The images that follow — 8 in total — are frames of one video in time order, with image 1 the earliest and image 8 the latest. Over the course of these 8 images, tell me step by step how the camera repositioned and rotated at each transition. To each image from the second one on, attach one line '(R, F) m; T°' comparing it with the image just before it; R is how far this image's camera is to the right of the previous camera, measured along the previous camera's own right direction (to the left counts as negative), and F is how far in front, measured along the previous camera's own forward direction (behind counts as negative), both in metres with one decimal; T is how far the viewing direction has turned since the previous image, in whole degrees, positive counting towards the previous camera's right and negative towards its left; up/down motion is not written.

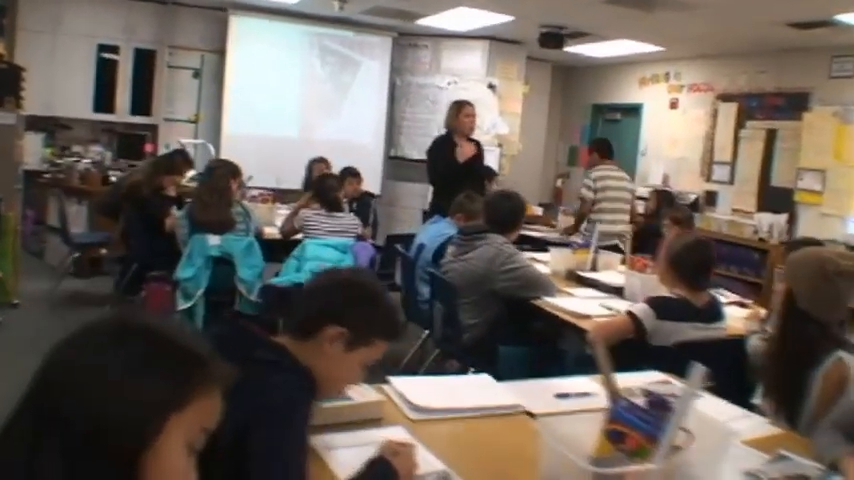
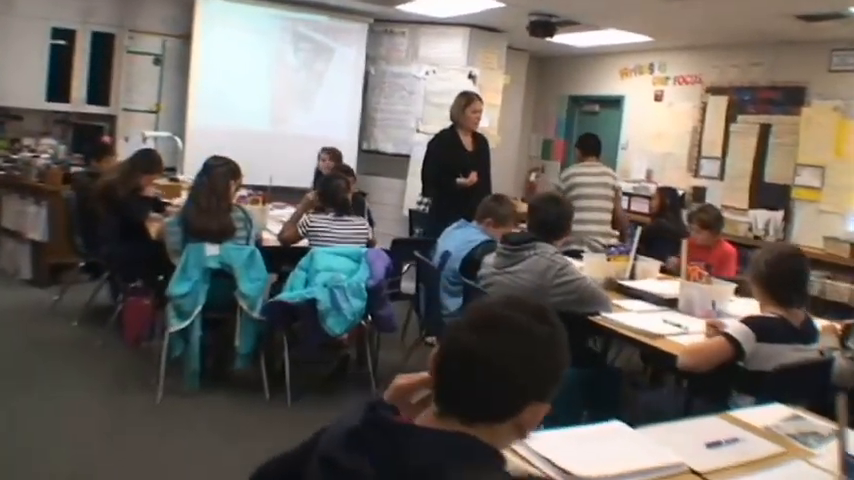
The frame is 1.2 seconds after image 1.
(-0.3, +0.5) m; +4°
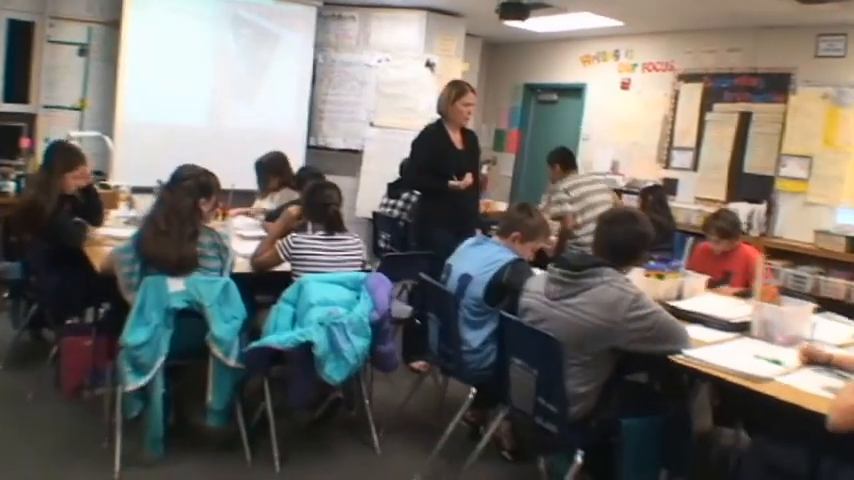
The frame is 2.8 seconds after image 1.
(-0.3, +0.7) m; +5°
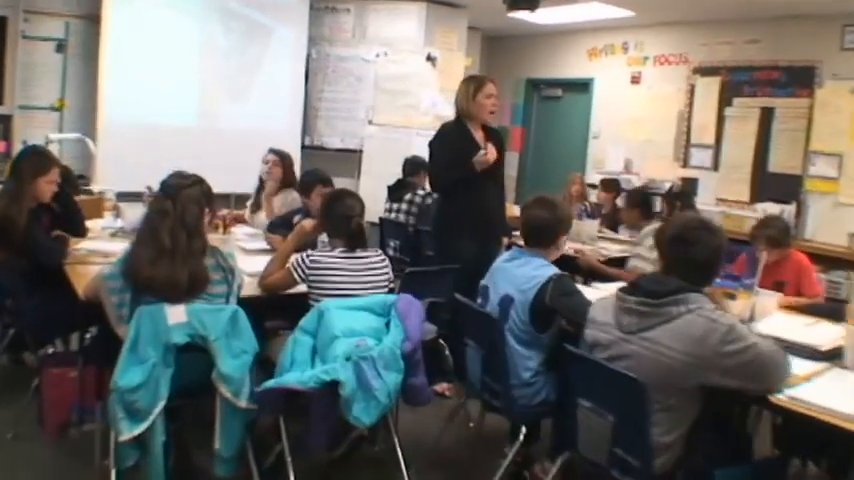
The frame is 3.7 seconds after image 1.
(-0.2, +0.4) m; +1°
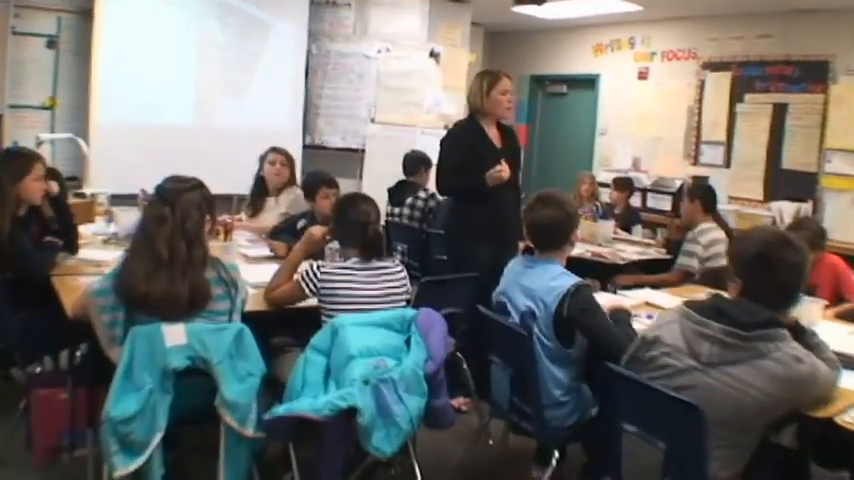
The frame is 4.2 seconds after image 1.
(-0.1, +0.2) m; 0°
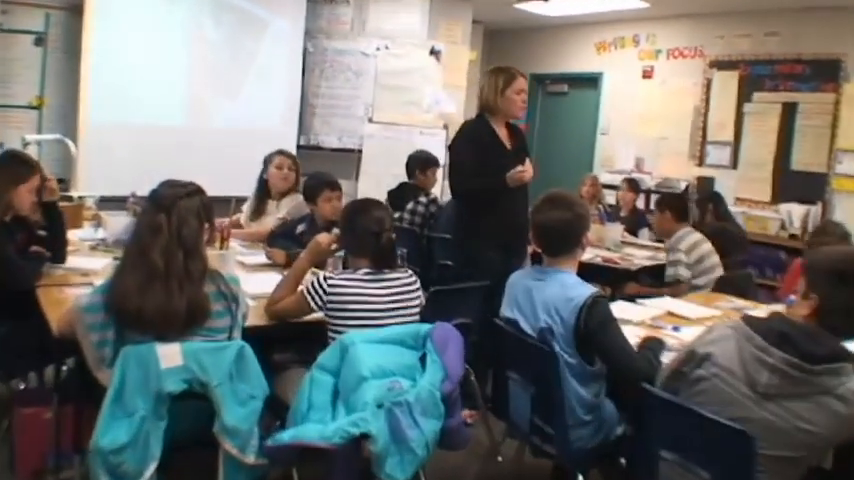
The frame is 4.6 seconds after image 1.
(-0.1, +0.2) m; +1°
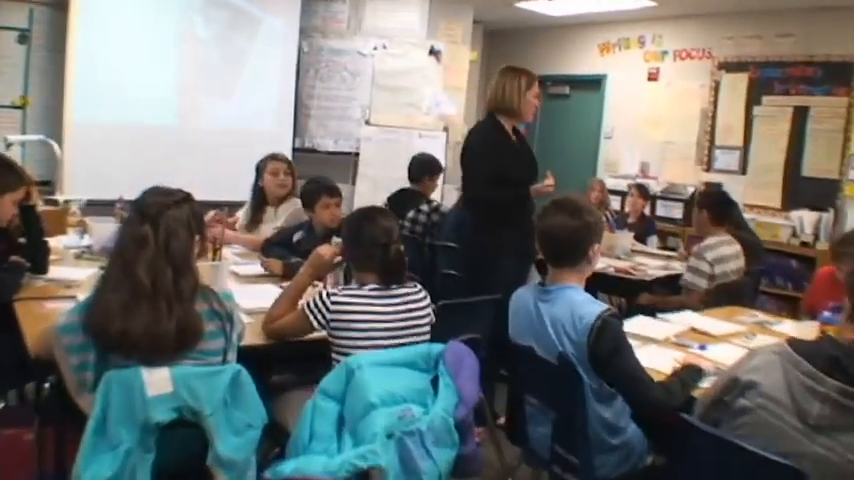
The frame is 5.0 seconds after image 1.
(0.0, +0.2) m; 0°
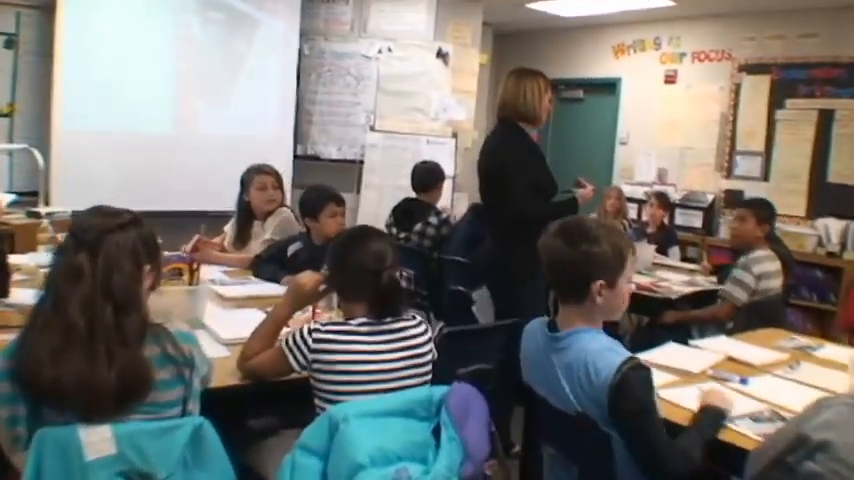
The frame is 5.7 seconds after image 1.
(0.0, +0.3) m; -1°
